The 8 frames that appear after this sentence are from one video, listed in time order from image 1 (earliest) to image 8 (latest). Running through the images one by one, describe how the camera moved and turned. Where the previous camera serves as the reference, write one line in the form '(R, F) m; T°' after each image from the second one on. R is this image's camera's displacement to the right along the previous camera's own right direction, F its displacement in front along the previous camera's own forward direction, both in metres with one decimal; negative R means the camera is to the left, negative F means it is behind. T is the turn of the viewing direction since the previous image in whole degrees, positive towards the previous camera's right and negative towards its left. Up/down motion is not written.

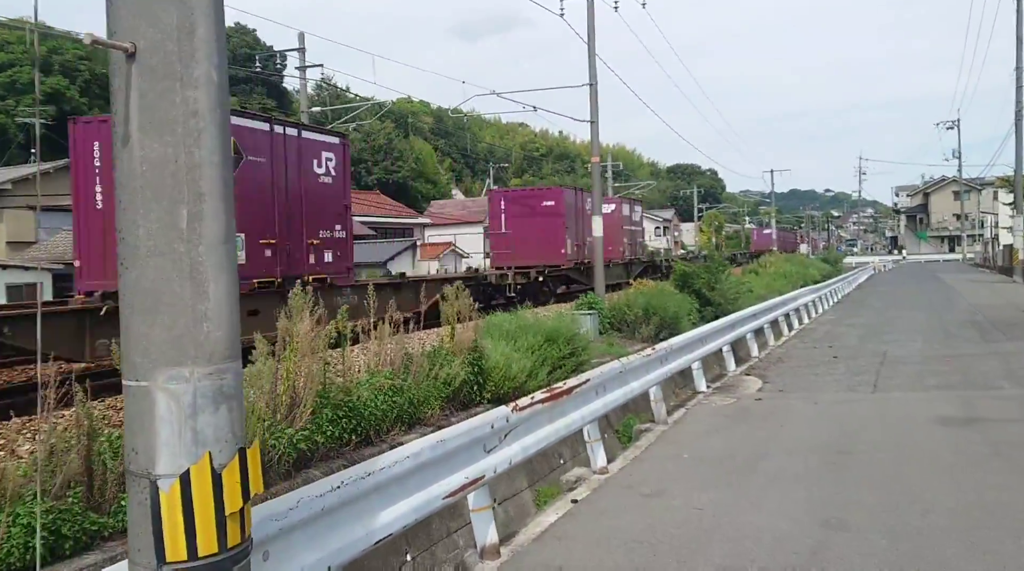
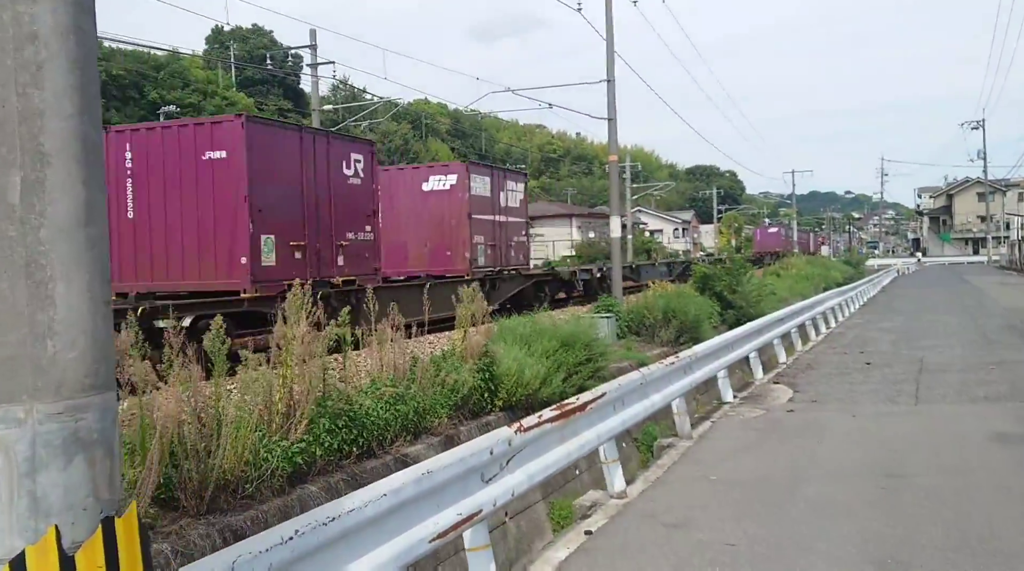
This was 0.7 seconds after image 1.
(0.0, +0.5) m; -1°
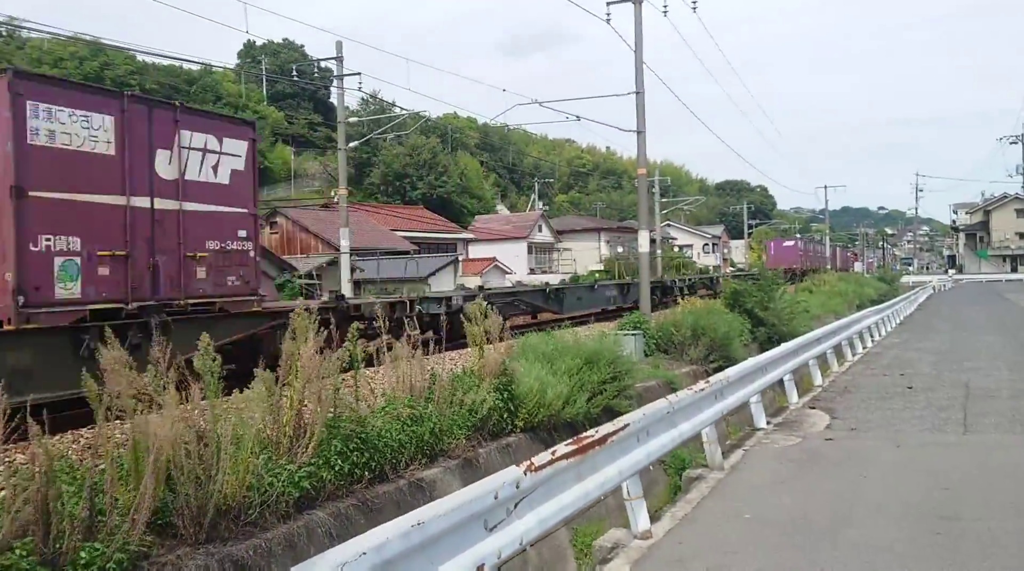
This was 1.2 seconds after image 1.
(+0.1, +0.3) m; -2°
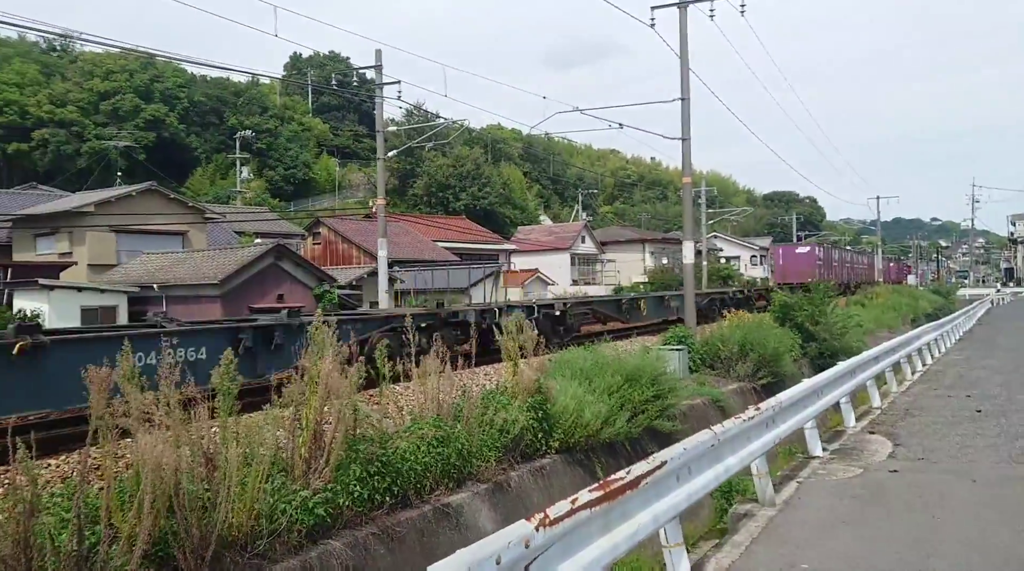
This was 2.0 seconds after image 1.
(+0.1, +0.5) m; -3°
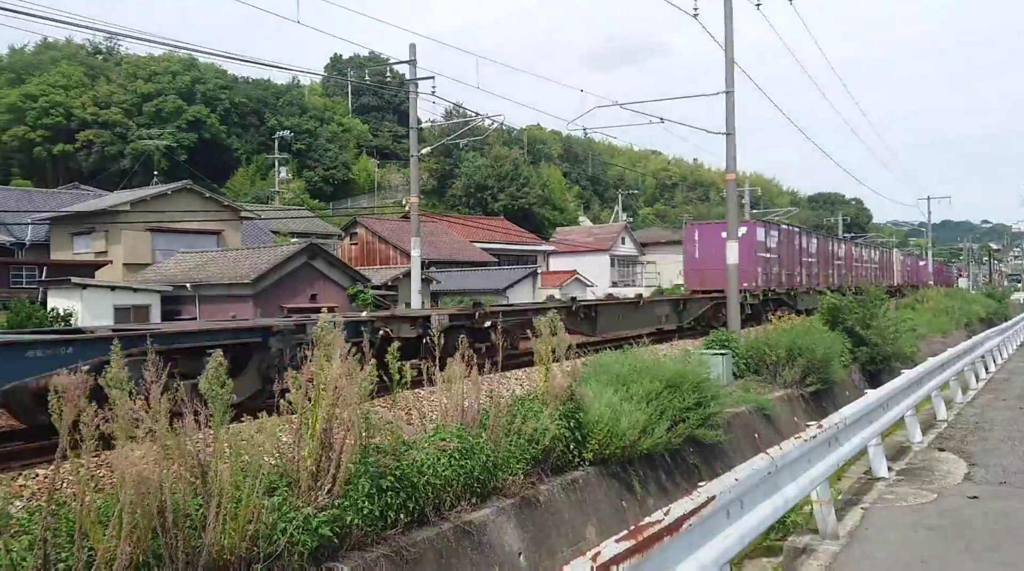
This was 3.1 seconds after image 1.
(+0.1, +0.6) m; -3°
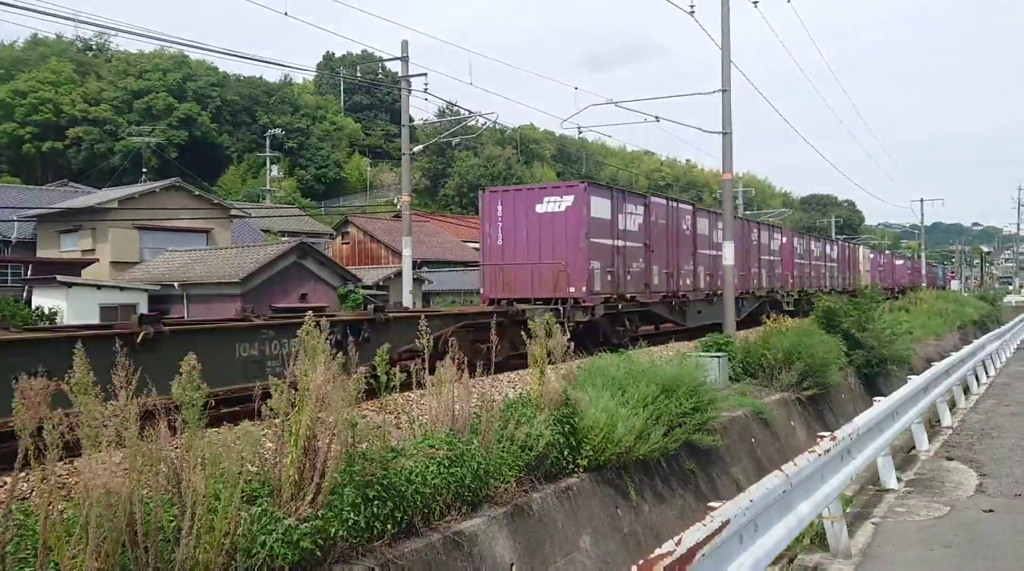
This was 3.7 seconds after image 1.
(0.0, +0.2) m; 0°
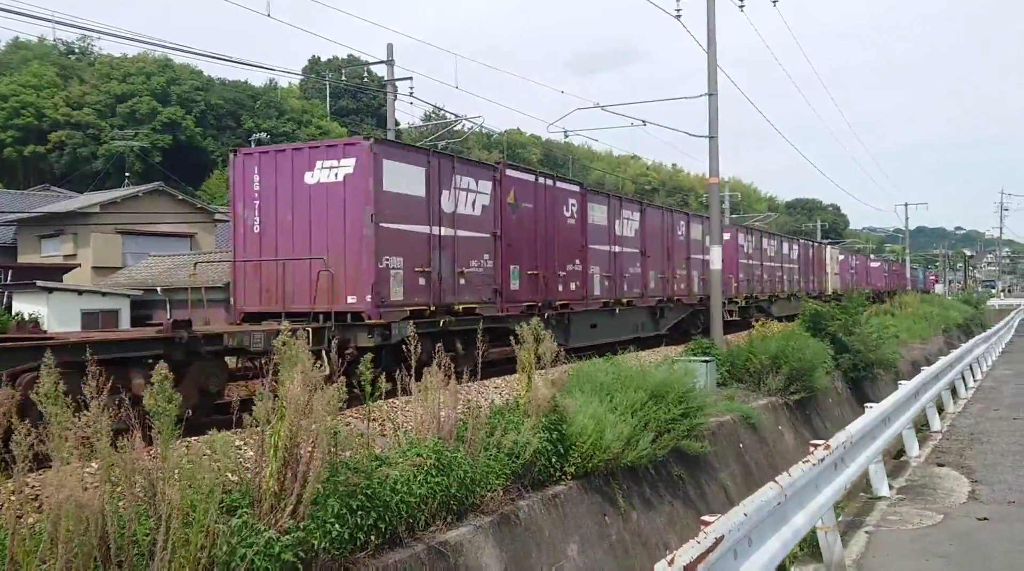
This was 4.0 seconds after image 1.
(0.0, +0.1) m; +1°
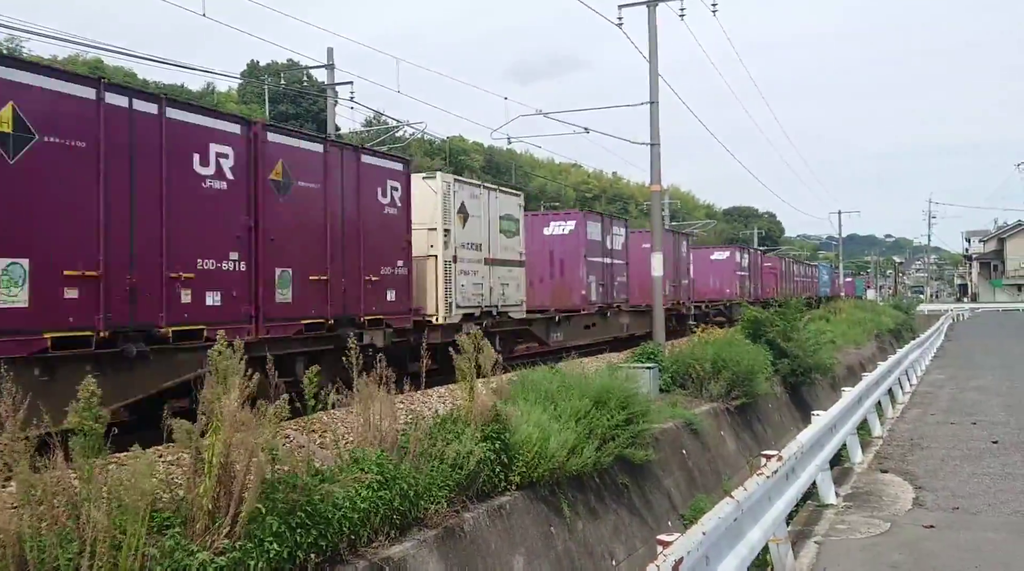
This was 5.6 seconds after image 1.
(0.0, +0.1) m; +4°
